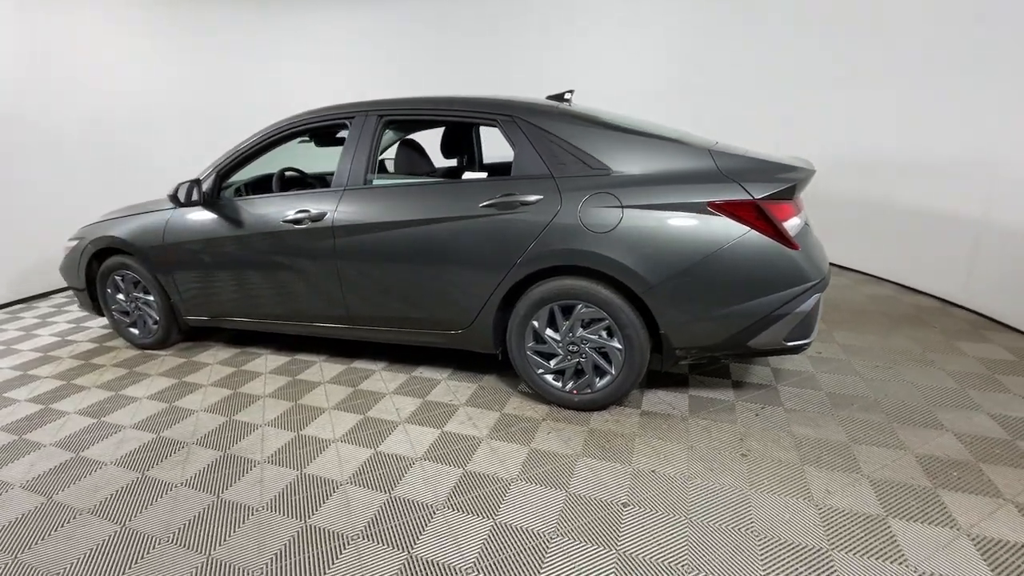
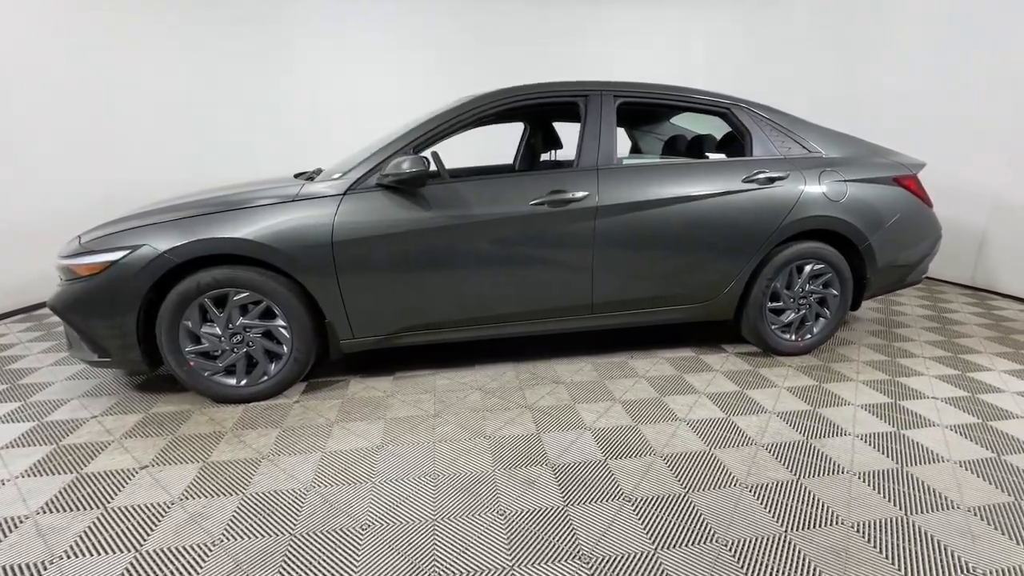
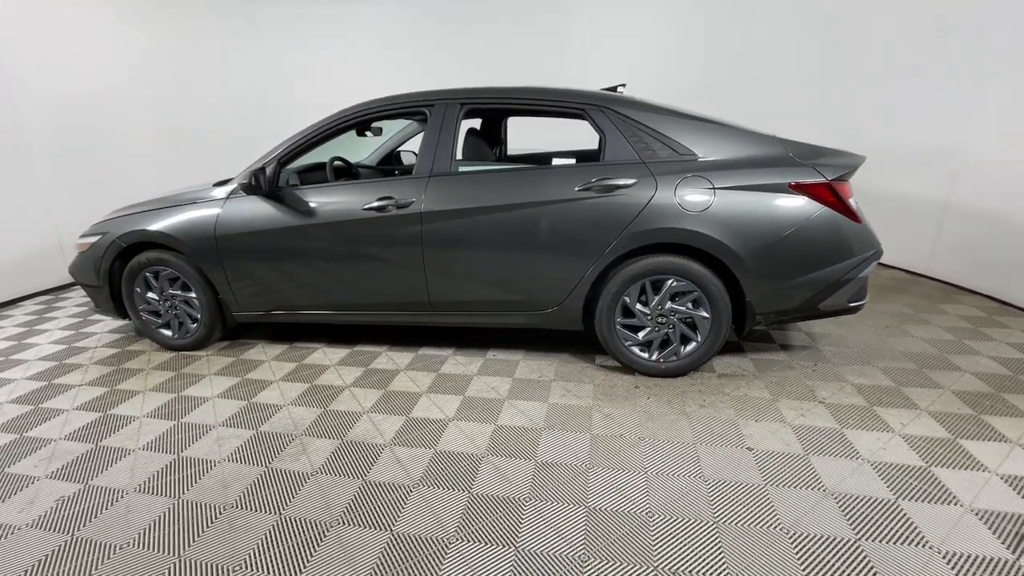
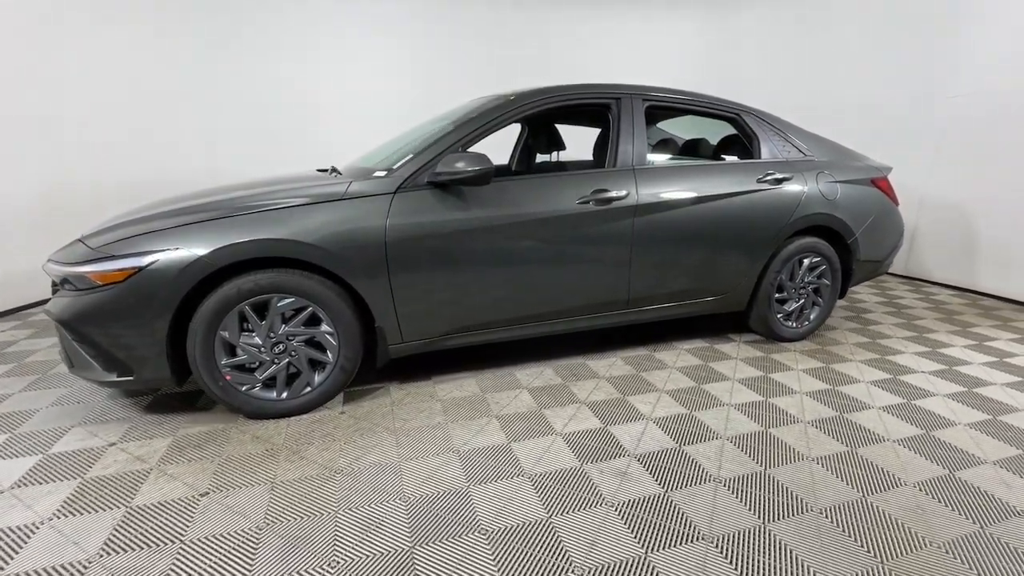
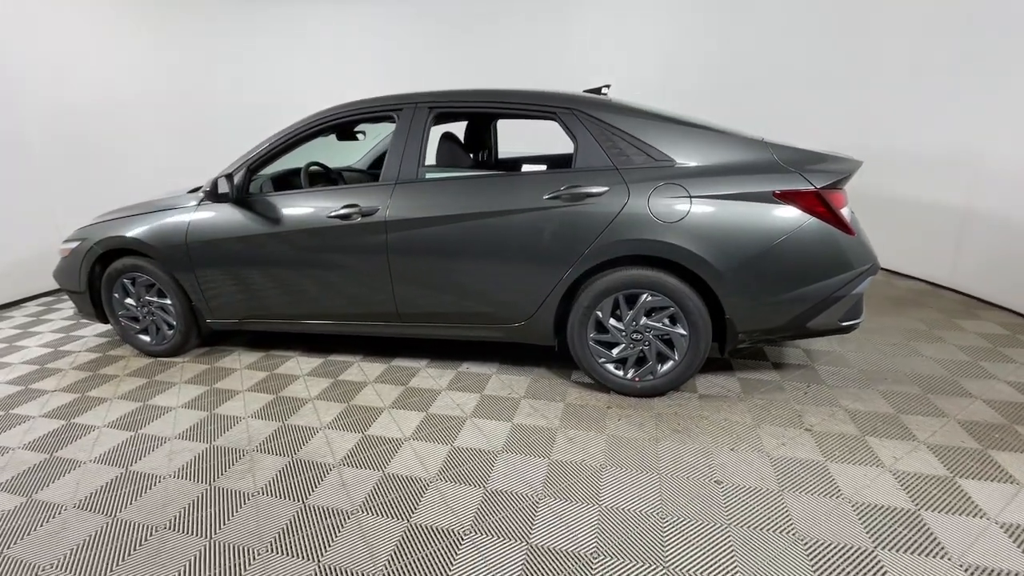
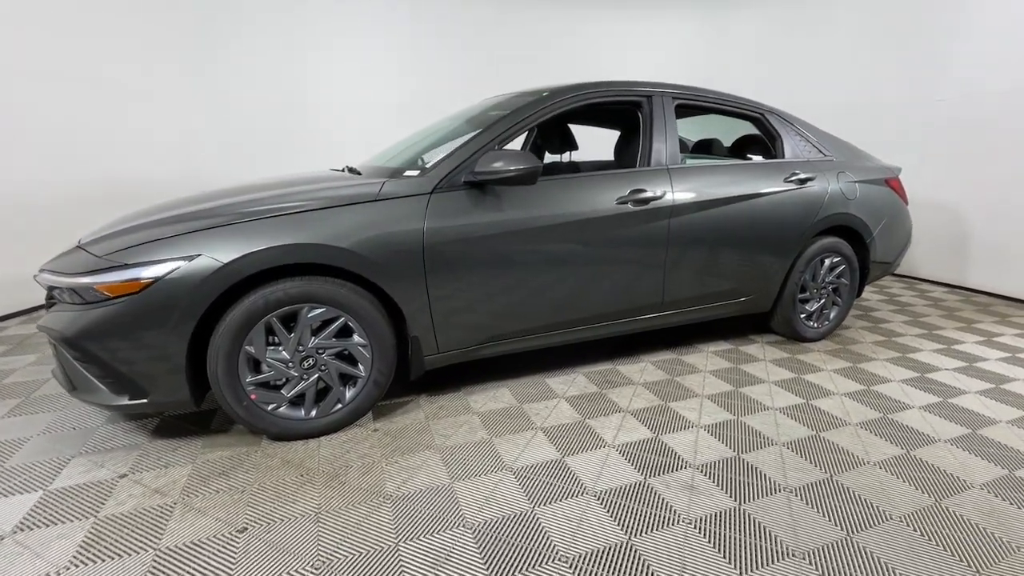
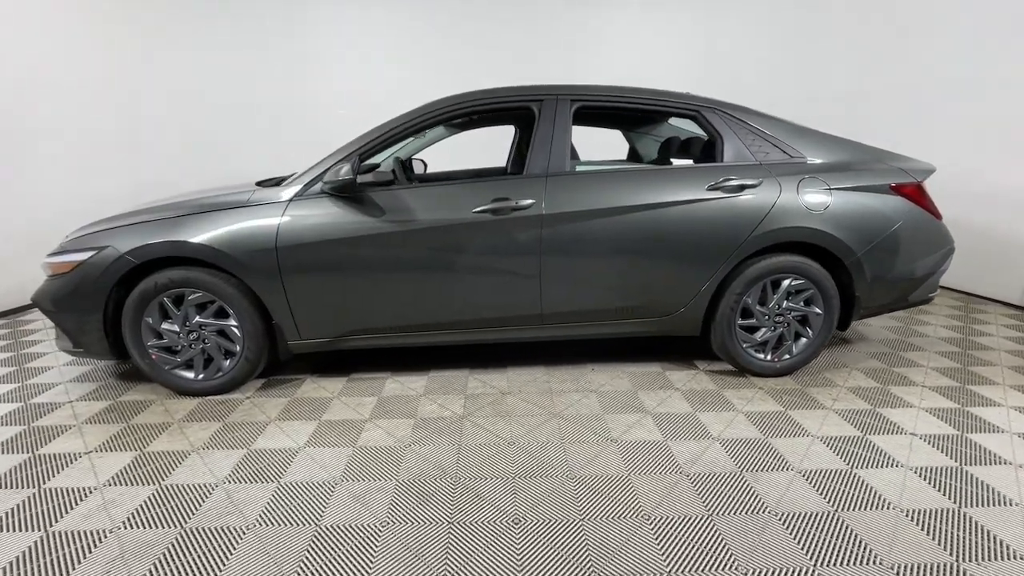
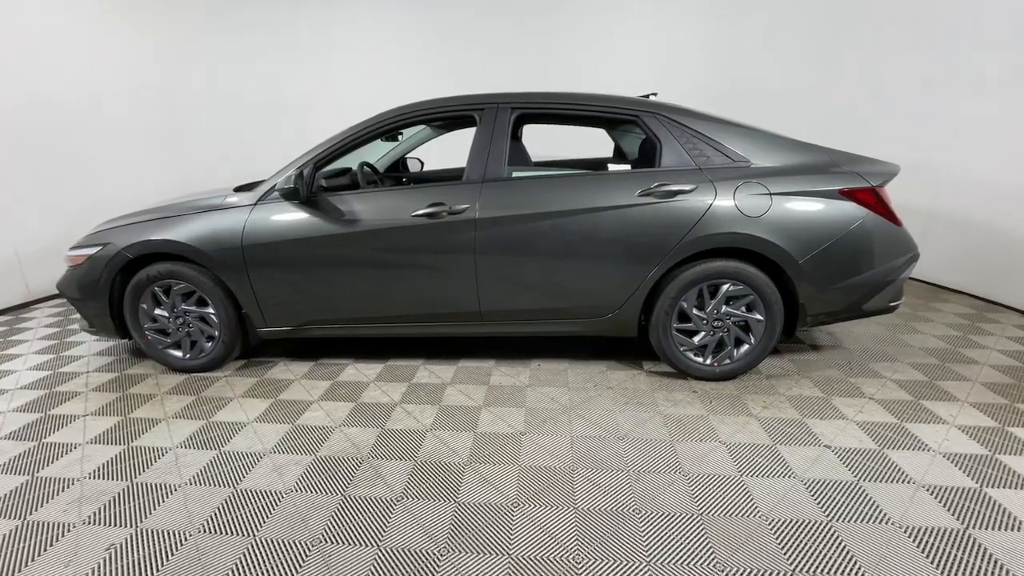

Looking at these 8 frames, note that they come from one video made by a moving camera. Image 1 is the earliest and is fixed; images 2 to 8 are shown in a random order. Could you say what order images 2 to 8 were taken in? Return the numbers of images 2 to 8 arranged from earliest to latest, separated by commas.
5, 3, 8, 7, 2, 4, 6
